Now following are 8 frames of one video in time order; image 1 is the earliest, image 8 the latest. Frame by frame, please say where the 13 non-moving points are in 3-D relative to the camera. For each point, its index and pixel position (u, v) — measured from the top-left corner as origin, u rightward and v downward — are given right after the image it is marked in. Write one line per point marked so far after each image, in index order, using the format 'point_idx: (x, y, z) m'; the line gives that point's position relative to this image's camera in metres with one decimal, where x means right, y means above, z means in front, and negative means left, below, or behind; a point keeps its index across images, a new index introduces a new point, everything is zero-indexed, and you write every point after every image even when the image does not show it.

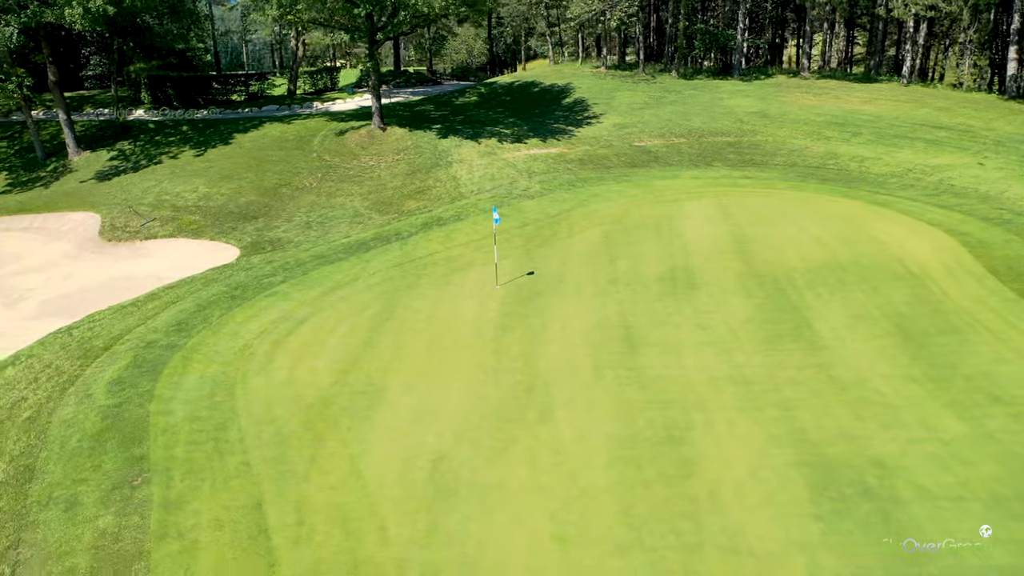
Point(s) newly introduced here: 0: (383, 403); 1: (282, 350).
0: (-2.3, -2.0, +14.5) m
1: (-4.8, -1.3, +16.9) m
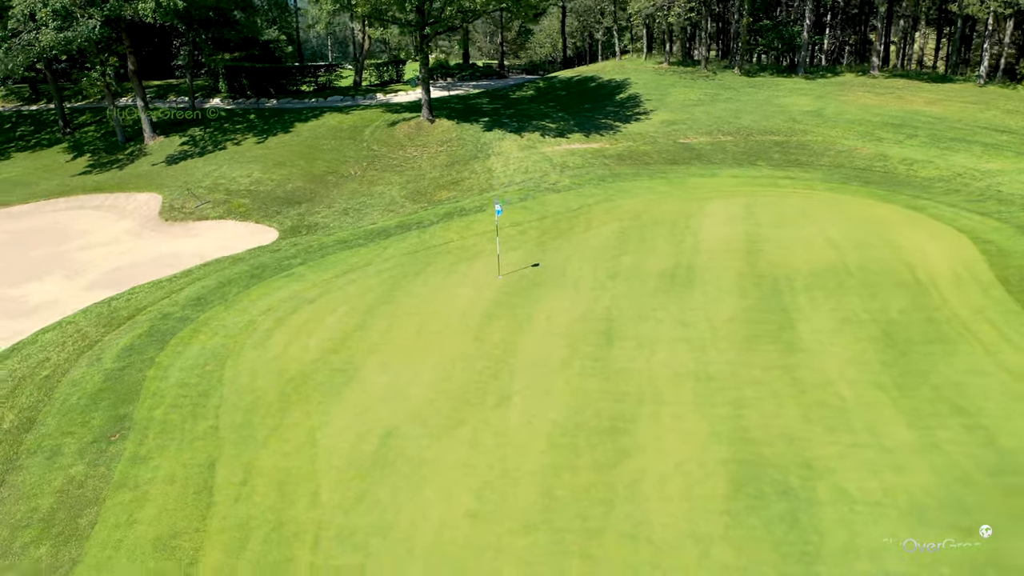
0: (-2.9, -1.7, +15.3) m
1: (-5.1, -0.8, +17.9) m
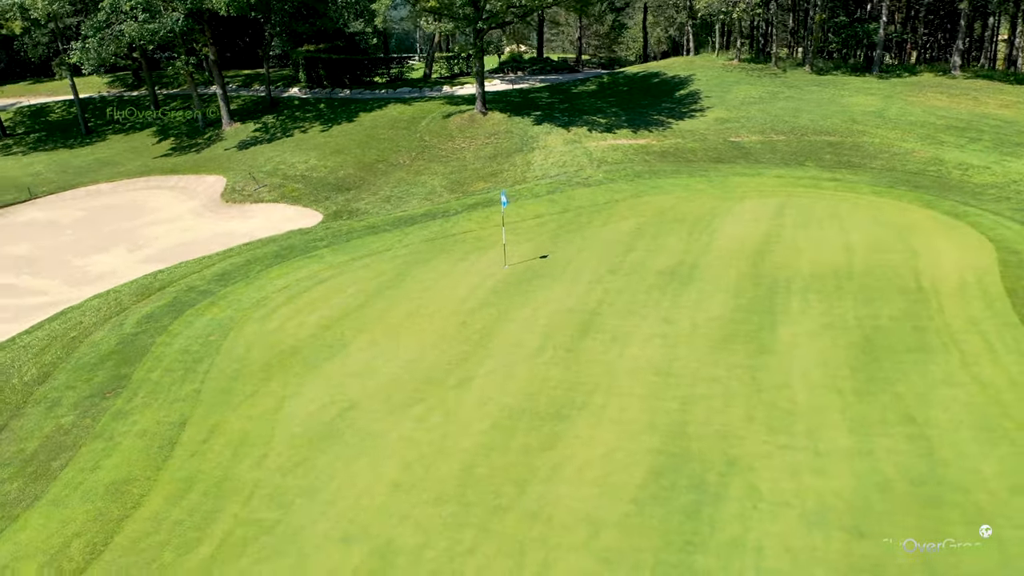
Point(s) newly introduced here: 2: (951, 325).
0: (-3.5, -1.4, +16.3) m
1: (-5.2, -0.4, +19.1) m
2: (+8.5, -0.7, +15.9) m
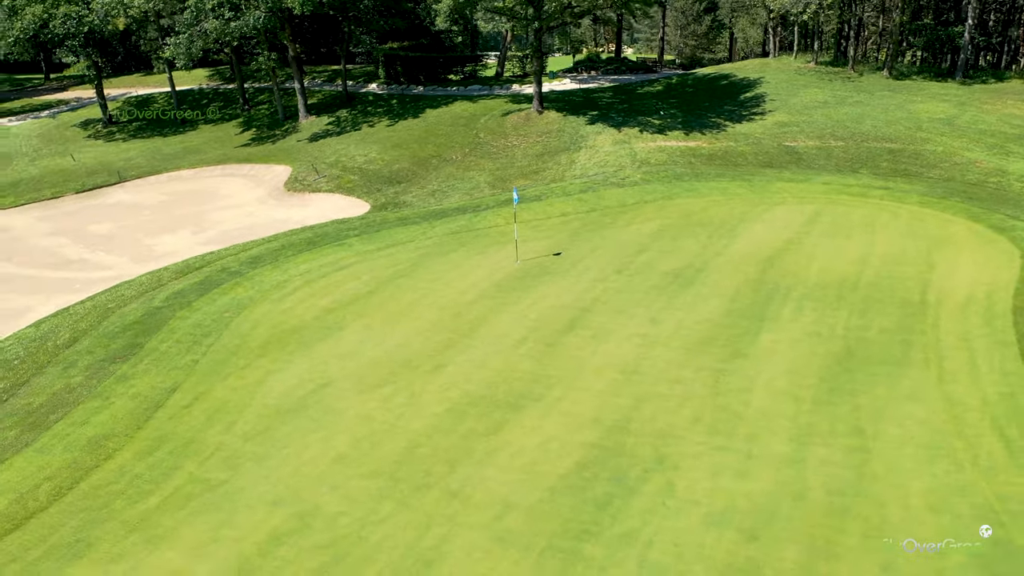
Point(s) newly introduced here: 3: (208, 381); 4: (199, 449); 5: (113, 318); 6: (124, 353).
0: (-3.8, -1.1, +17.3) m
1: (-5.1, 0.0, +20.3) m
2: (+8.0, -1.0, +15.4) m
3: (-5.6, -1.7, +15.3) m
4: (-4.9, -2.5, +12.9) m
5: (-9.0, -0.7, +18.7) m
6: (-7.8, -1.3, +16.6) m
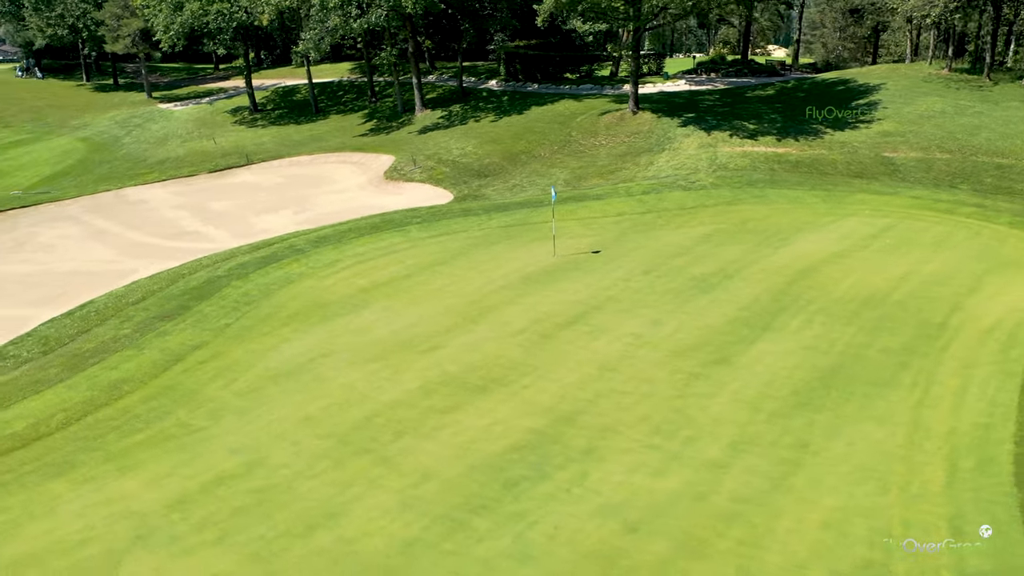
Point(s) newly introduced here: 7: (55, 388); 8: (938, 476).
0: (-3.6, -0.6, +18.7) m
1: (-4.3, +0.6, +21.9) m
2: (+7.6, -1.4, +14.7) m
3: (-5.8, -1.1, +17.1) m
4: (-5.6, -2.0, +14.6) m
5: (-8.5, +0.1, +21.1) m
6: (-7.7, -0.6, +18.8) m
7: (-8.3, -1.8, +14.9) m
8: (+5.9, -2.6, +11.5) m
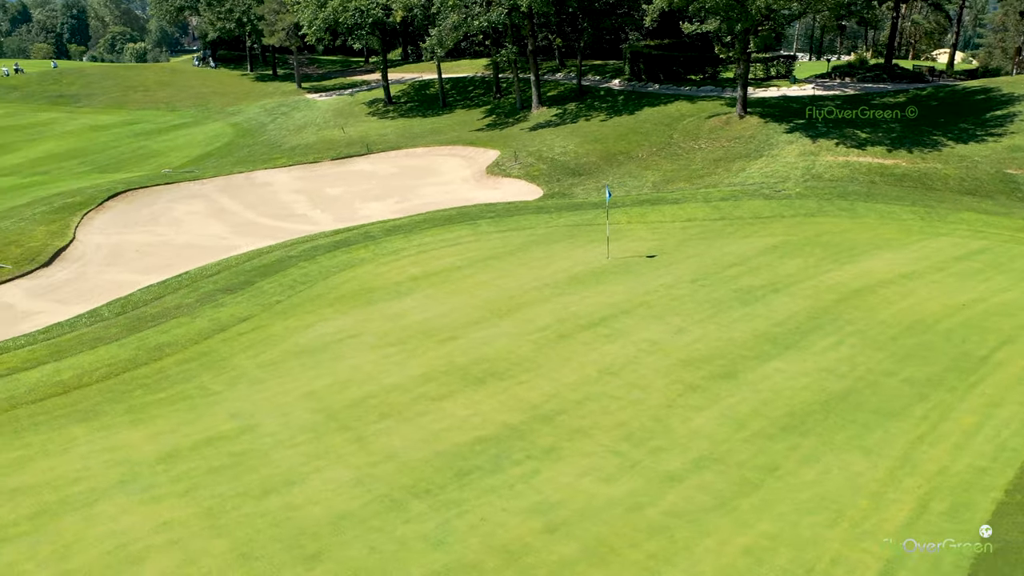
0: (-2.8, -0.3, +19.6) m
1: (-2.8, +0.9, +22.9) m
2: (+7.4, -1.9, +13.6) m
3: (-5.3, -0.7, +18.4) m
4: (-5.6, -1.5, +16.0) m
5: (-7.1, +0.8, +22.8) m
6: (-6.8, 0.0, +20.4) m
7: (-8.1, -1.2, +16.7) m
8: (+5.1, -3.0, +10.7) m
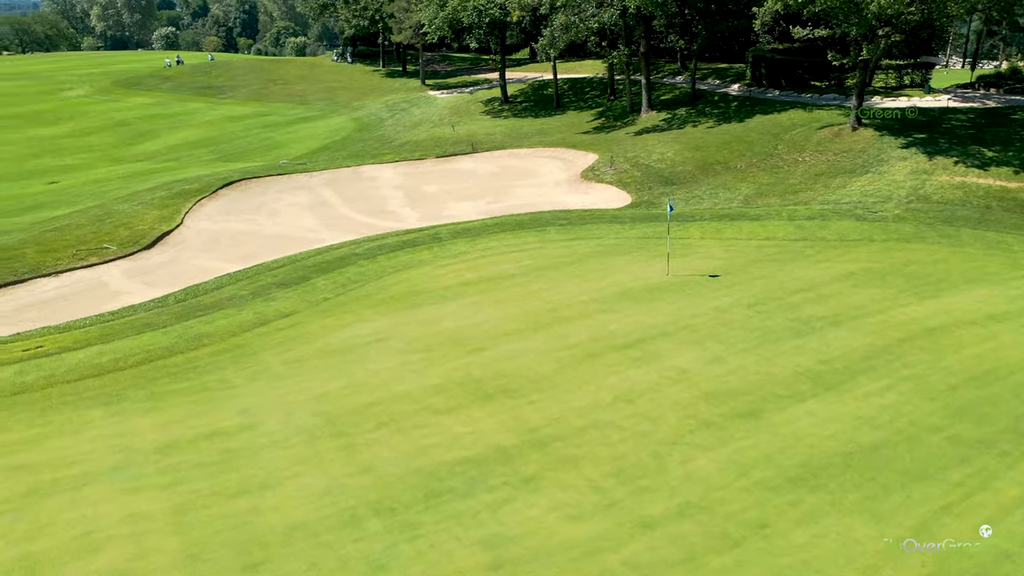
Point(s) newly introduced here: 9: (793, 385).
0: (-1.8, -0.4, +19.5) m
1: (-1.1, +0.8, +22.7) m
2: (+7.2, -2.6, +11.9) m
3: (-4.5, -0.6, +18.7) m
4: (-5.2, -1.4, +16.4) m
5: (-5.4, +0.9, +23.3) m
6: (-5.6, +0.2, +21.0) m
7: (-7.6, -1.0, +17.6) m
8: (+4.4, -3.6, +9.5) m
9: (+5.1, -1.7, +14.8) m
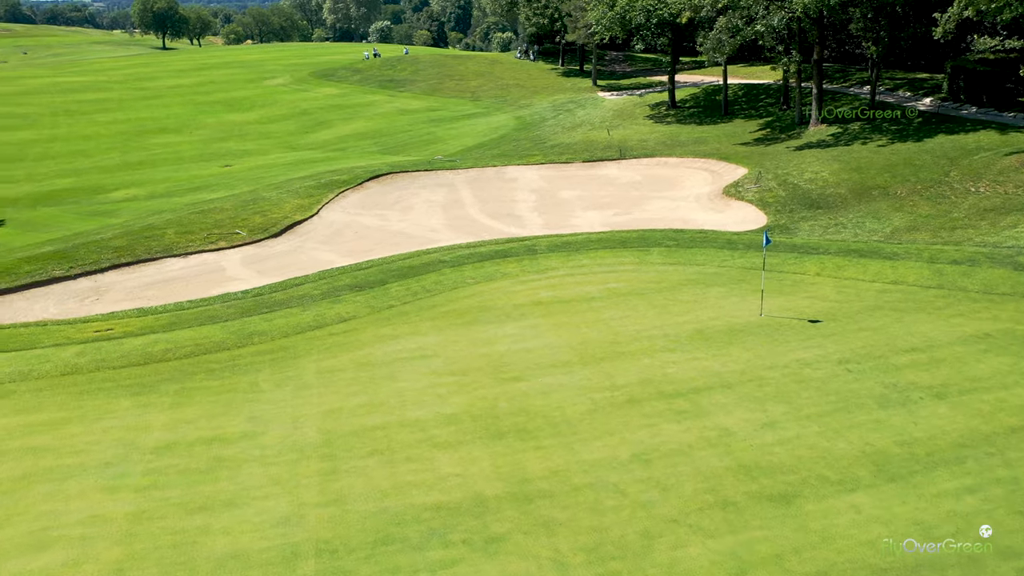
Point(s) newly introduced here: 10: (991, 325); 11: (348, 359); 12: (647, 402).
0: (-0.3, -0.8, +18.5) m
1: (+1.1, +0.3, +21.5) m
2: (+6.5, -3.8, +9.1) m
3: (-3.1, -0.8, +18.4) m
4: (-4.4, -1.5, +16.3) m
5: (-2.8, +0.8, +23.1) m
6: (-3.6, +0.1, +20.8) m
7: (-6.4, -0.8, +18.0) m
8: (+3.1, -4.4, +7.5) m
9: (+5.1, -2.7, +12.4) m
10: (+10.1, -0.8, +17.3) m
11: (-3.2, -1.4, +16.6) m
12: (+2.4, -2.1, +14.7) m
